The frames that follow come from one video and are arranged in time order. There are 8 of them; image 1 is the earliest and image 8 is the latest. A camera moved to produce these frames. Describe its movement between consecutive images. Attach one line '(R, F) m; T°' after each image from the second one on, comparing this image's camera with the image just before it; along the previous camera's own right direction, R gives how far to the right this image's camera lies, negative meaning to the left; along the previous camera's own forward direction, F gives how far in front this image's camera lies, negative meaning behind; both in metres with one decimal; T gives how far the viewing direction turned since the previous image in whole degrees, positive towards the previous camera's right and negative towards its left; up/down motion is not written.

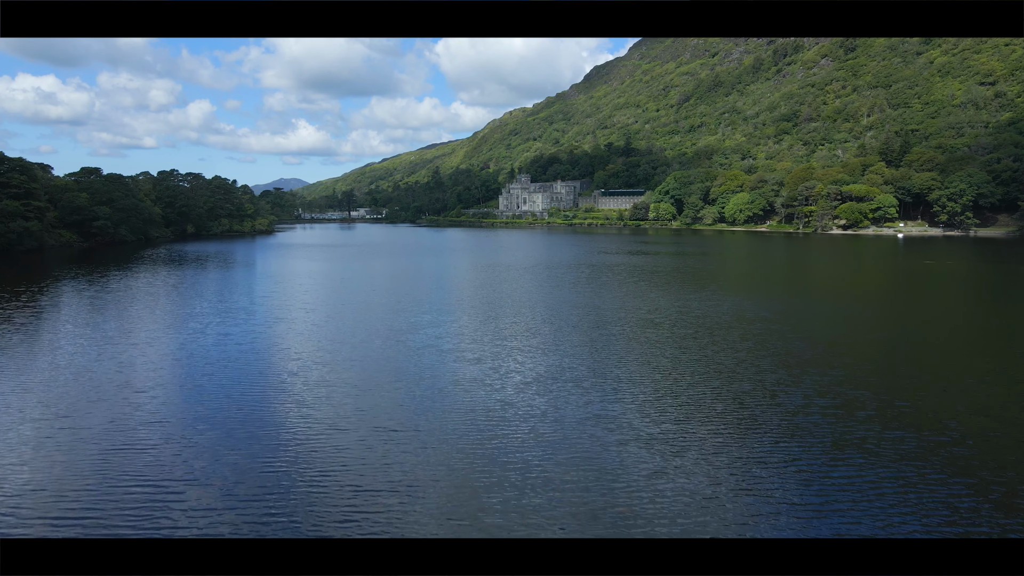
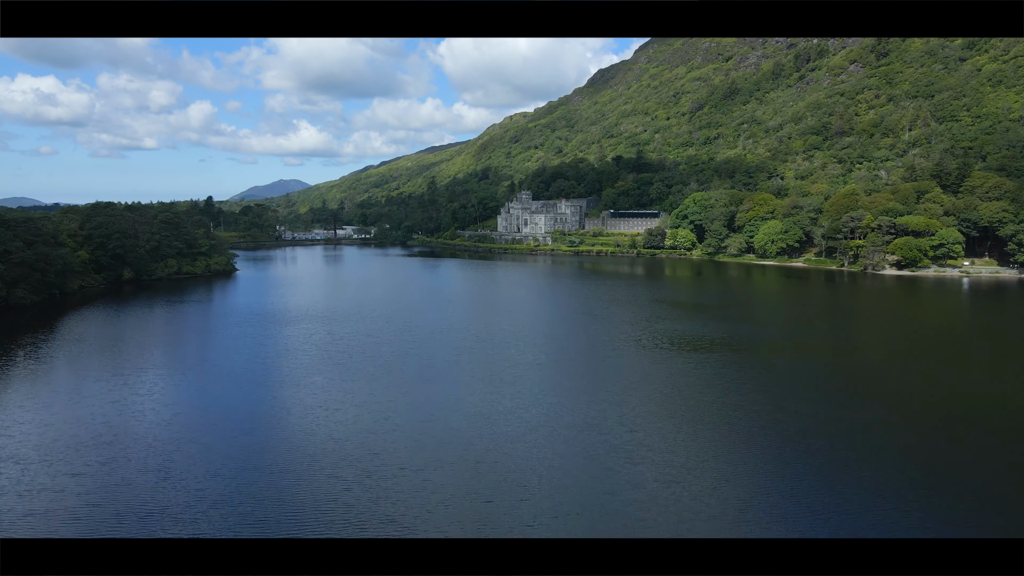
(+0.1, +4.8) m; 0°
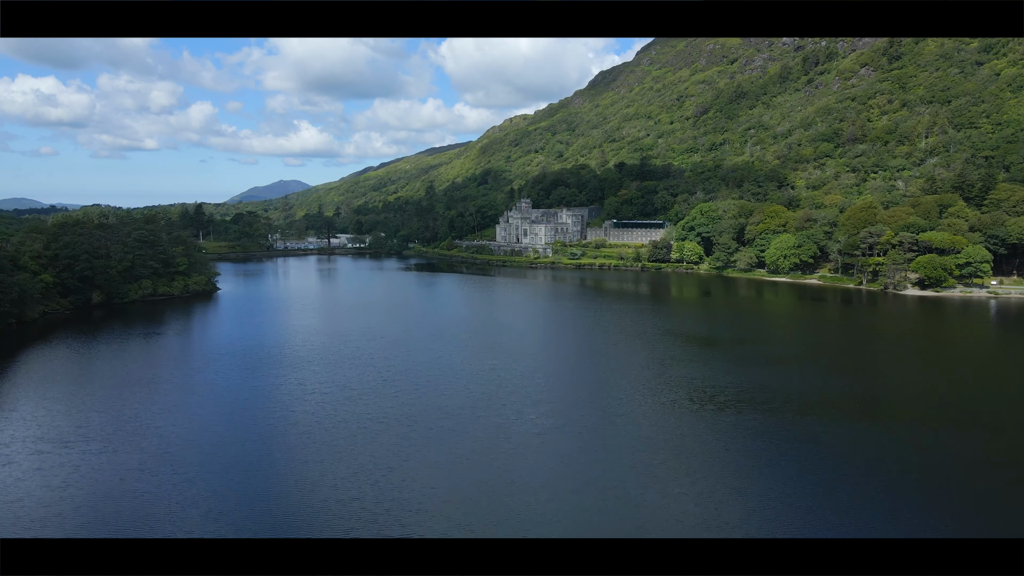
(+0.1, +1.7) m; 0°
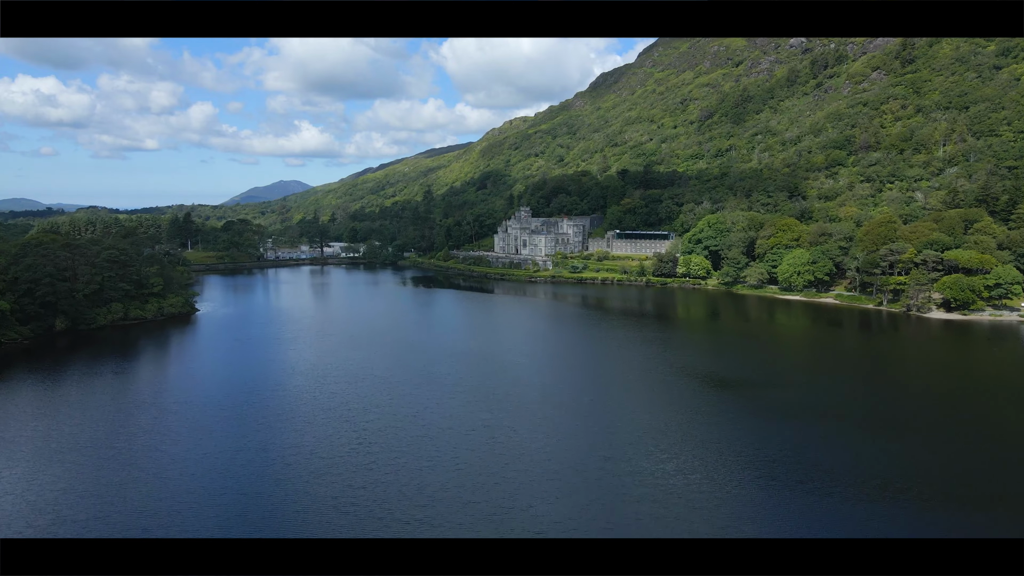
(+0.2, +1.7) m; 0°
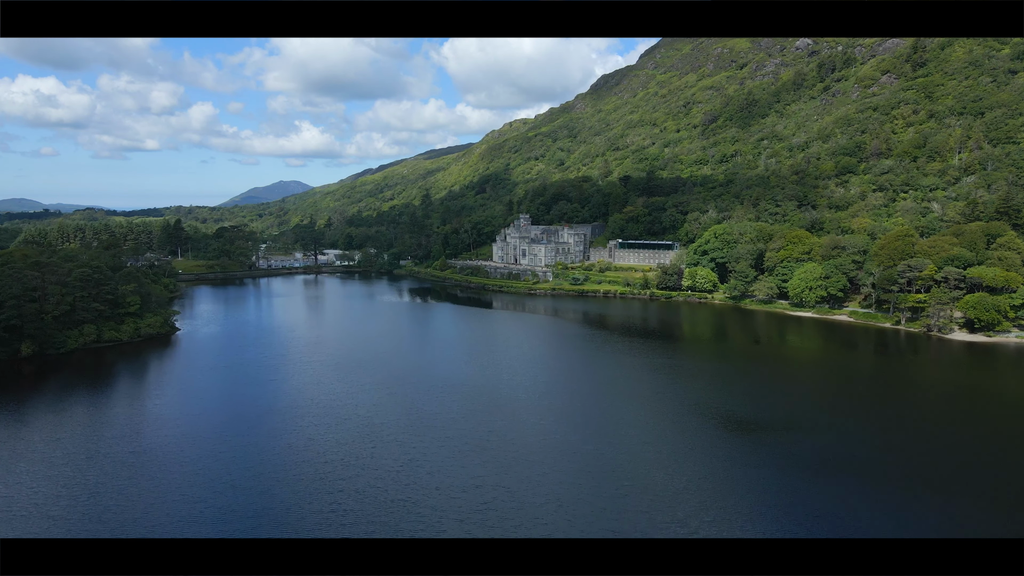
(+0.1, +1.4) m; 0°
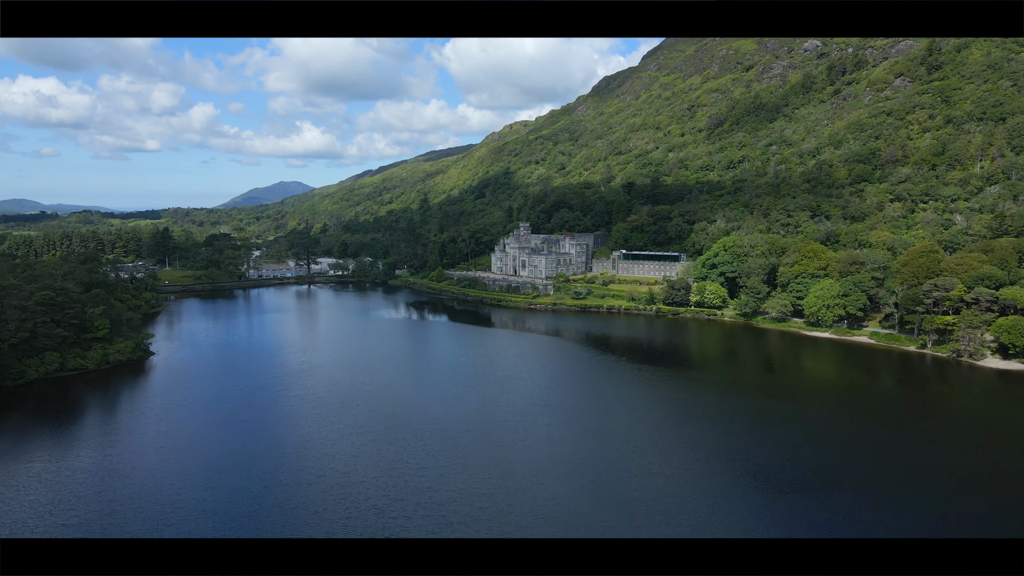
(+0.1, +1.7) m; 0°
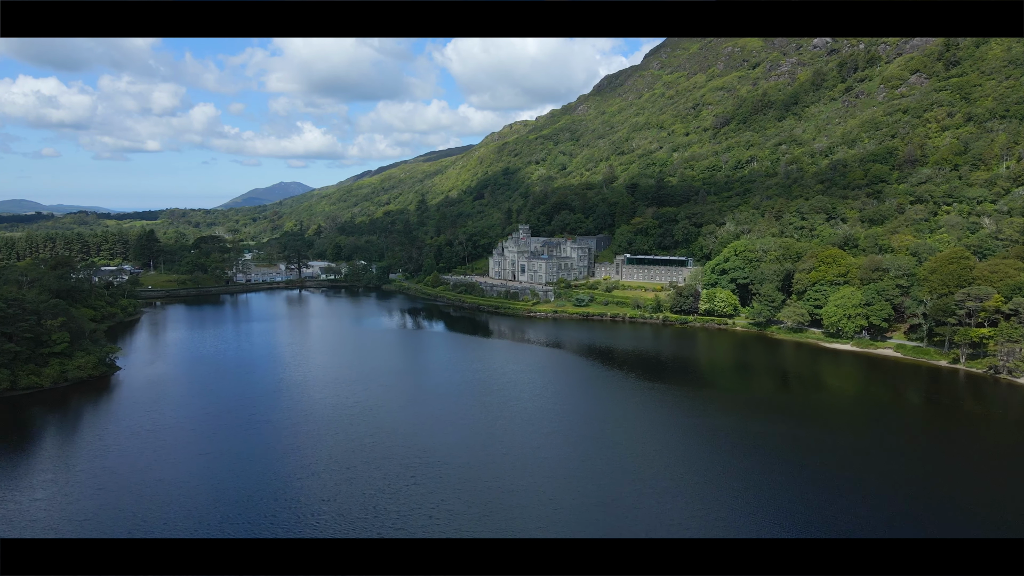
(+0.2, +1.9) m; 0°
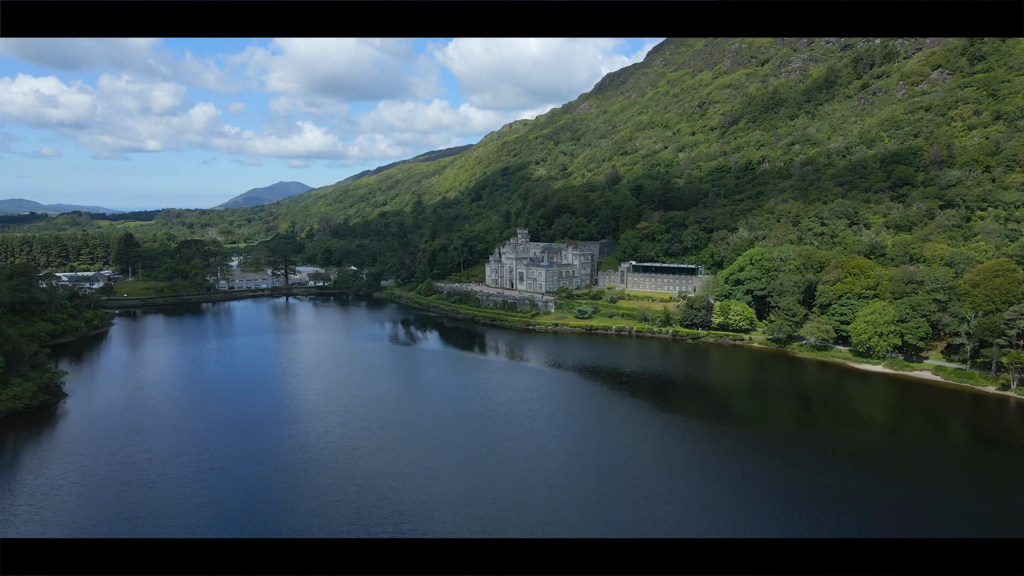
(+0.2, +2.4) m; 0°
